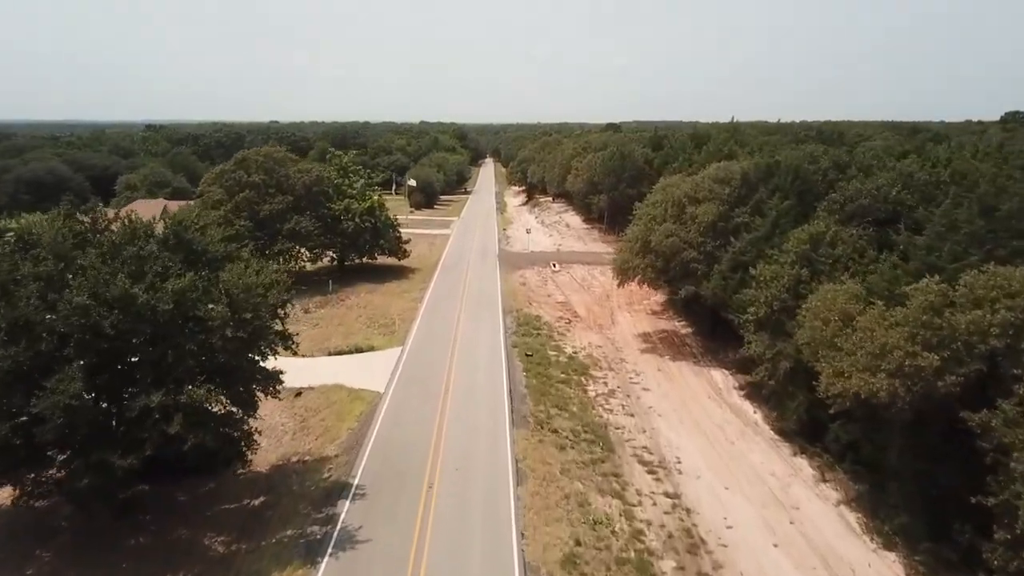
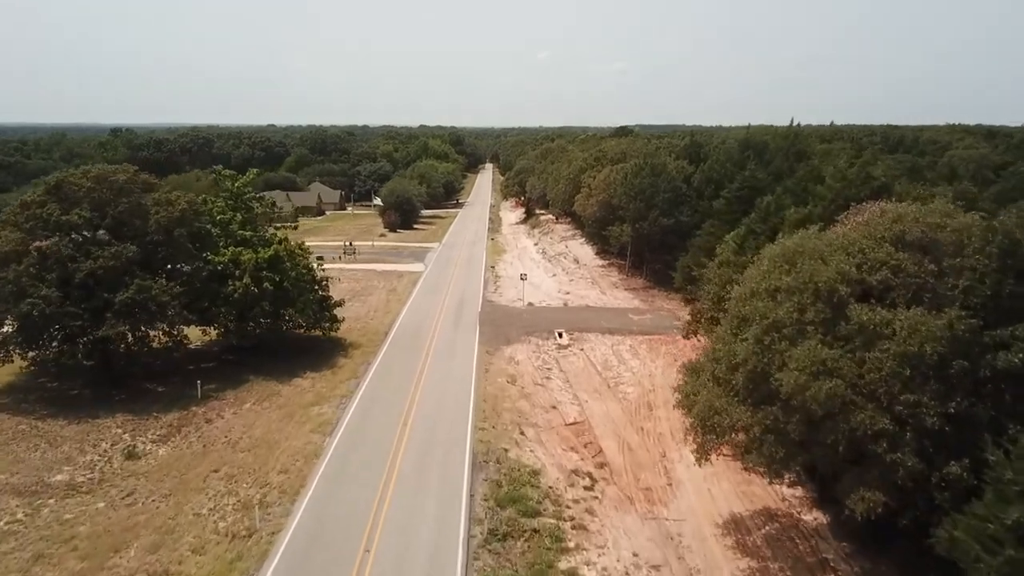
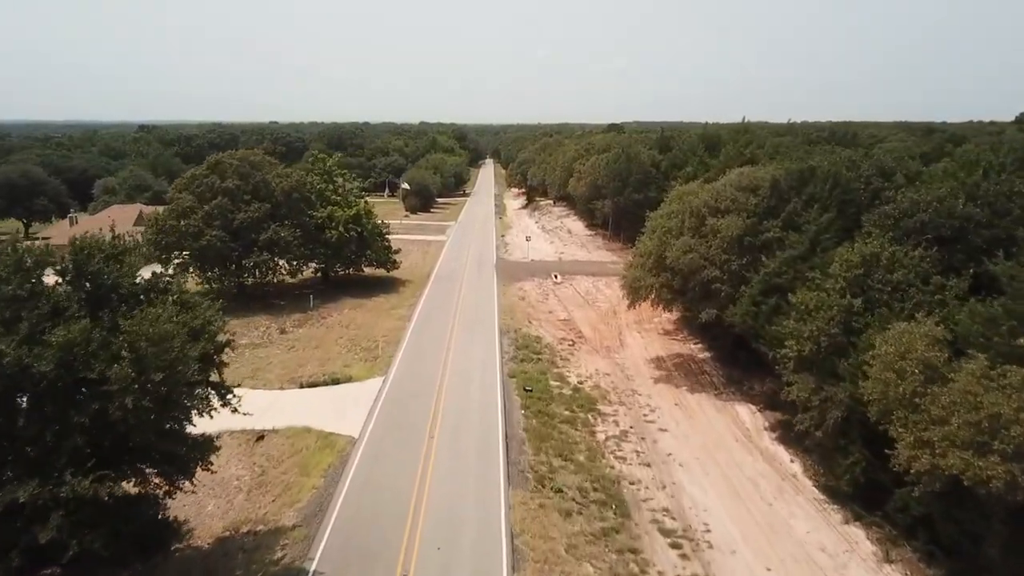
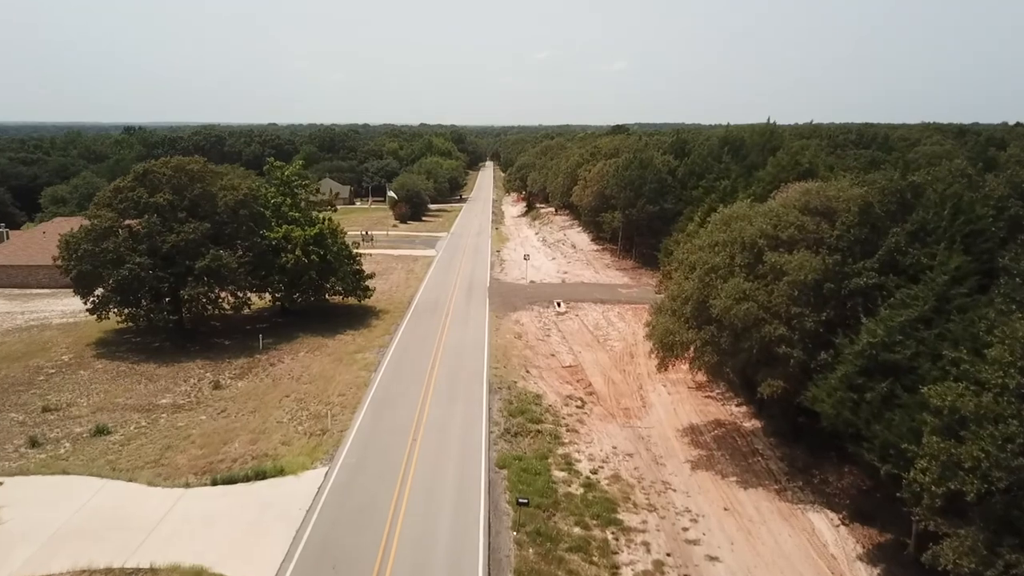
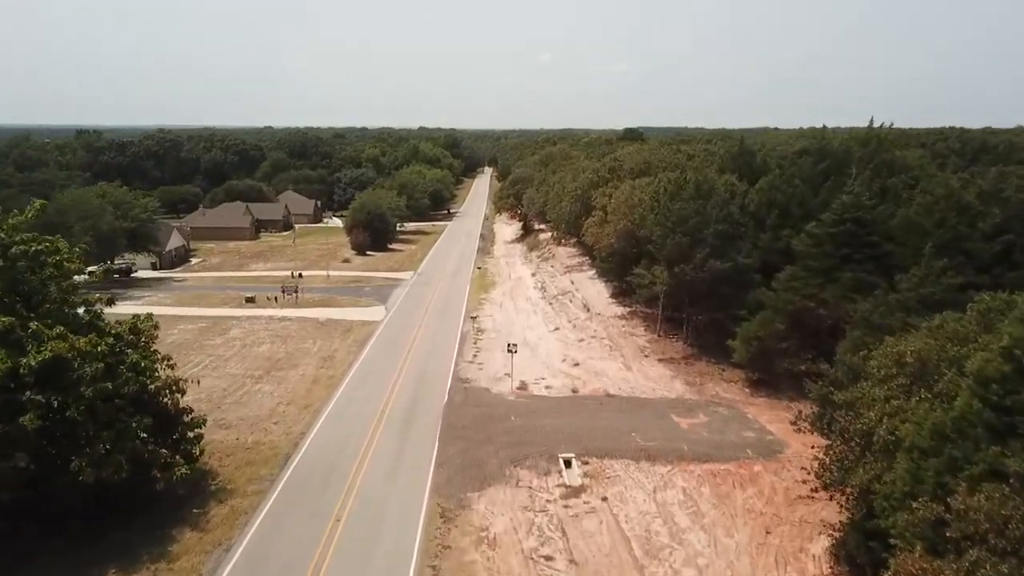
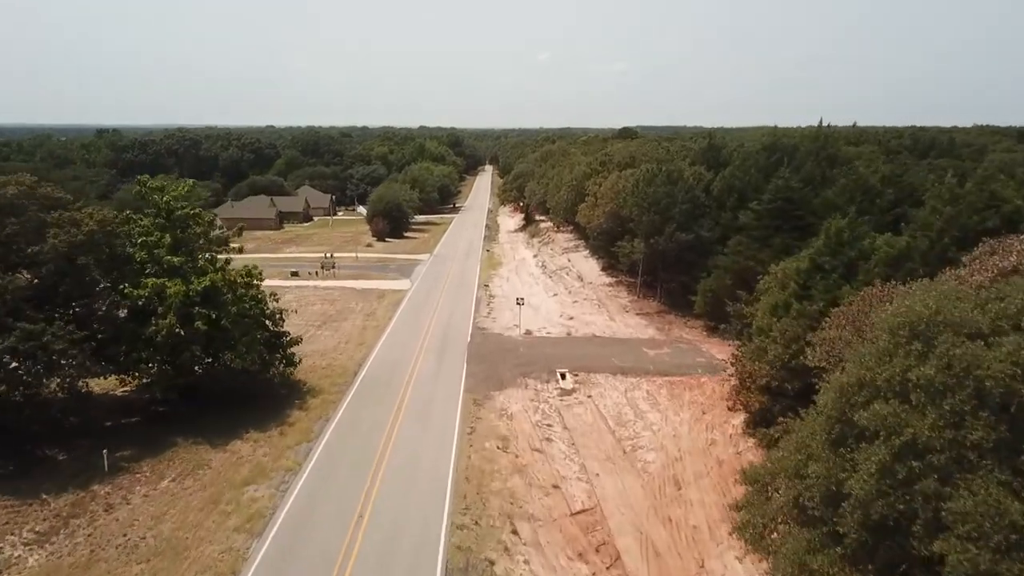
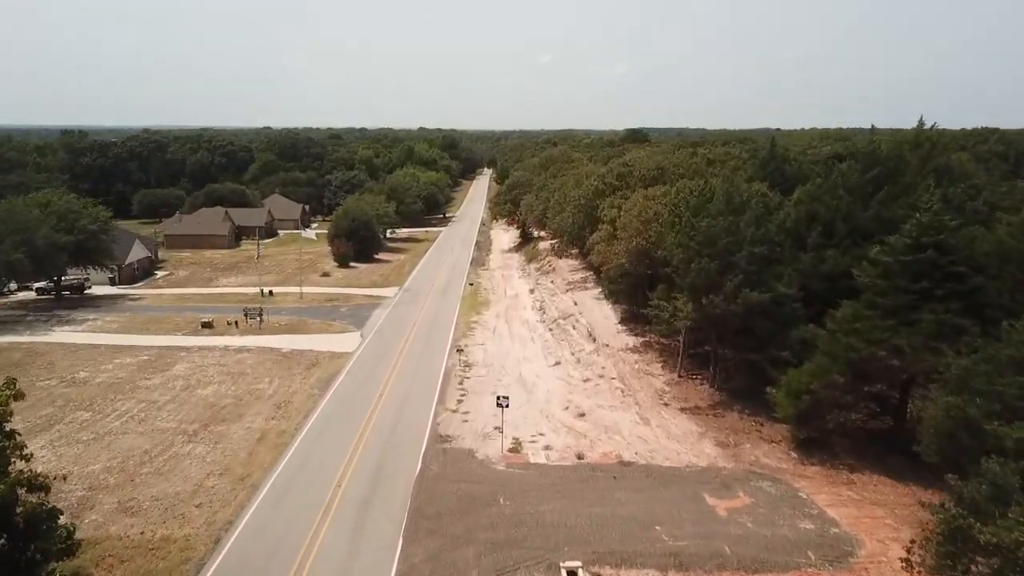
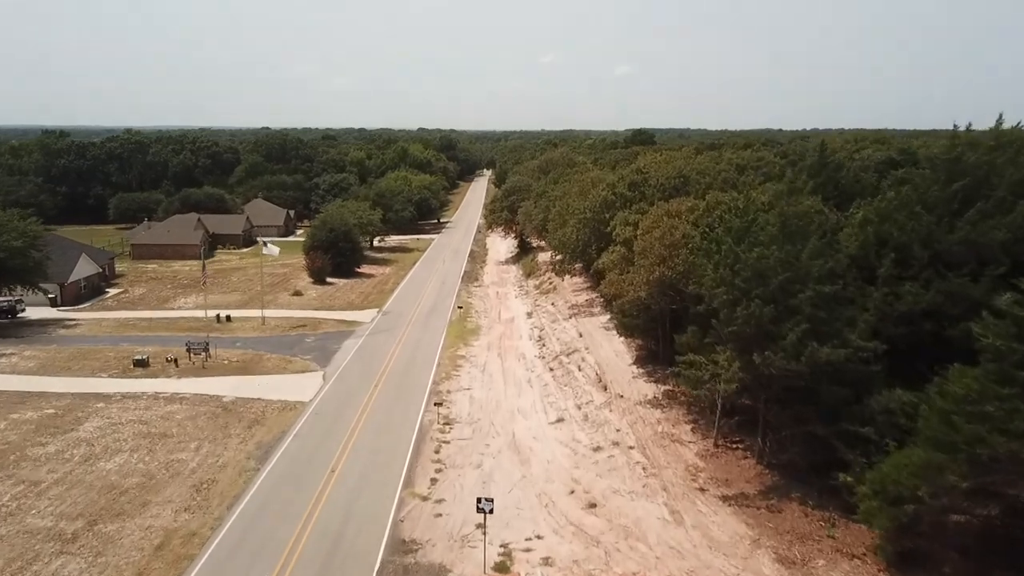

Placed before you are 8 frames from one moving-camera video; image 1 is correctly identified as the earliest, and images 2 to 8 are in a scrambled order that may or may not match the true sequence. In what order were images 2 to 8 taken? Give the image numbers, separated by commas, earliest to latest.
3, 4, 2, 6, 5, 7, 8
